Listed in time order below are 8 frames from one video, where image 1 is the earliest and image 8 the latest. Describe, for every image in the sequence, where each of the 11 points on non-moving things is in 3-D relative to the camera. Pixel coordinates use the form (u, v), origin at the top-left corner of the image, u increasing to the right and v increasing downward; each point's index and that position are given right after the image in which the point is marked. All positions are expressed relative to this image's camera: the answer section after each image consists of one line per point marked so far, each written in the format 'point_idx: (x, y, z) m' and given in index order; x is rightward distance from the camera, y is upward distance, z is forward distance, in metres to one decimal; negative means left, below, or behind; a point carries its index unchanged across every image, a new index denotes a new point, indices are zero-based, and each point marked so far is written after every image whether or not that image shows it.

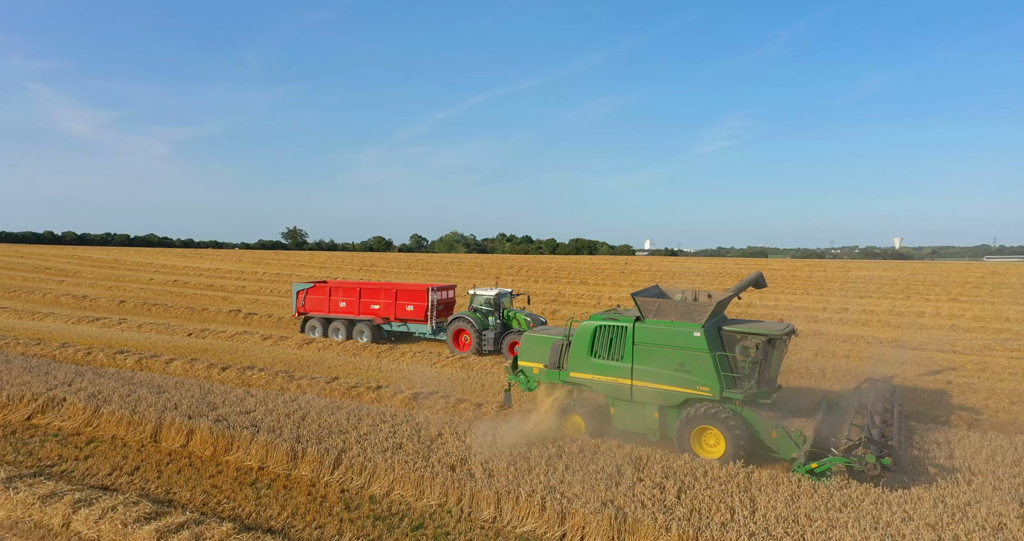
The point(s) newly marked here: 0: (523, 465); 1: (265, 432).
0: (+0.1, -2.0, +6.9) m
1: (-3.0, -2.0, +8.3) m
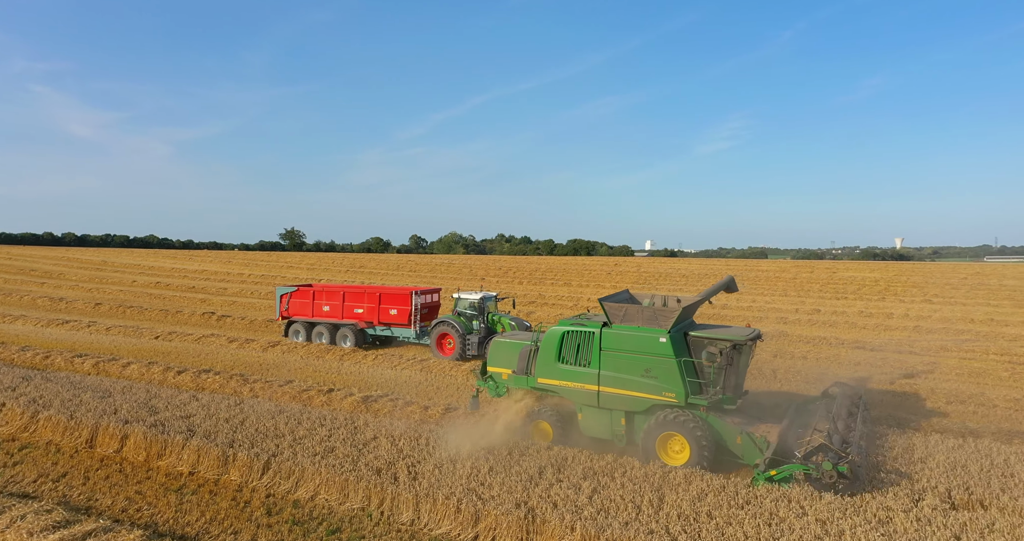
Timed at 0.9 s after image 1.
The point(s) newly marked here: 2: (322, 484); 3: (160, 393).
0: (-0.7, -2.0, +6.9) m
1: (-3.8, -2.0, +8.2) m
2: (-1.9, -2.2, +6.9) m
3: (-5.7, -2.0, +11.0) m
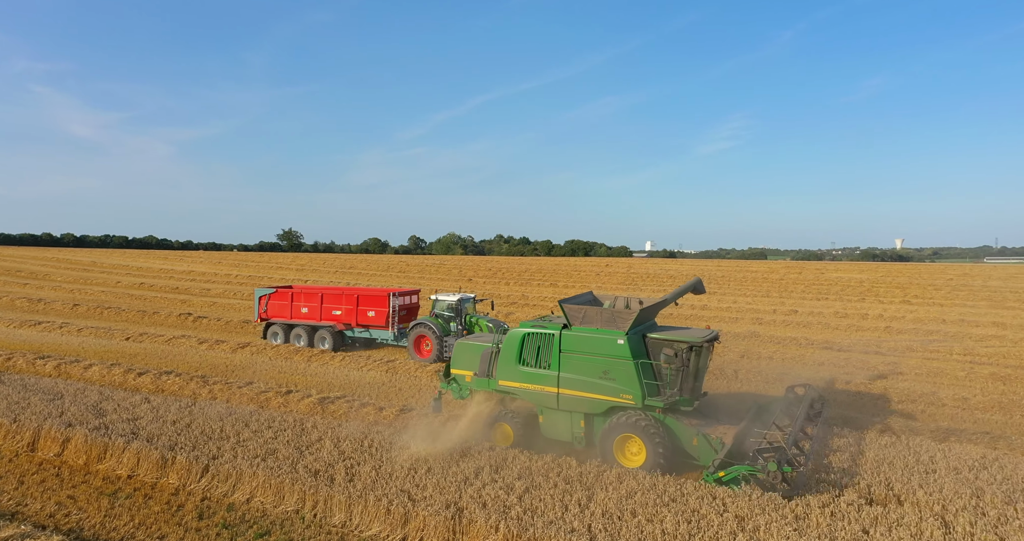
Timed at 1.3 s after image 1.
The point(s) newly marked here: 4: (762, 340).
0: (-1.3, -2.0, +6.9) m
1: (-4.4, -2.0, +8.1) m
2: (-2.5, -2.2, +6.8) m
3: (-6.3, -2.0, +10.8) m
4: (+6.4, -1.7, +17.2) m
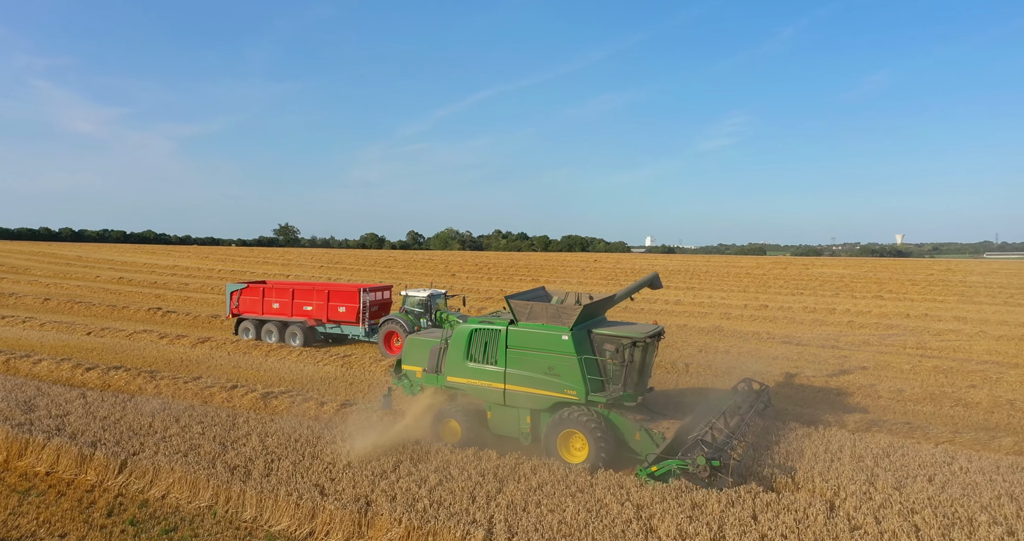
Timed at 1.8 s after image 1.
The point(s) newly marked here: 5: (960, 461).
0: (-2.1, -1.9, +6.8) m
1: (-5.3, -1.9, +7.9) m
2: (-3.3, -2.1, +6.7) m
3: (-7.2, -1.9, +10.6) m
4: (+5.4, -1.6, +17.2) m
5: (+4.0, -1.7, +6.2) m
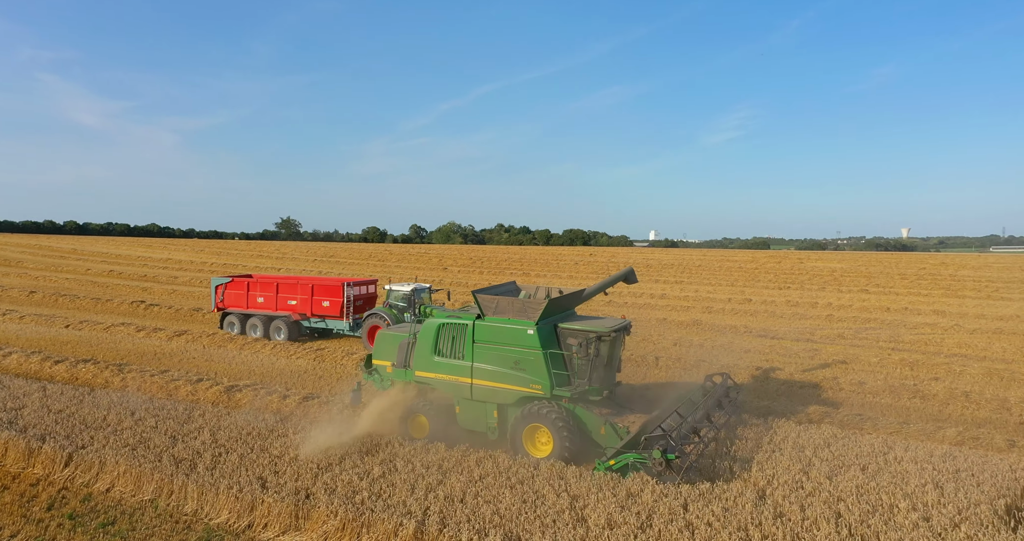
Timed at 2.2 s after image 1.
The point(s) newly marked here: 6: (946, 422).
0: (-2.6, -1.9, +6.7) m
1: (-5.8, -1.8, +7.9) m
2: (-3.9, -2.0, +6.6) m
3: (-7.8, -1.8, +10.6) m
4: (+4.9, -1.4, +17.2) m
5: (+3.5, -1.6, +6.1) m
6: (+5.1, -1.8, +8.0) m
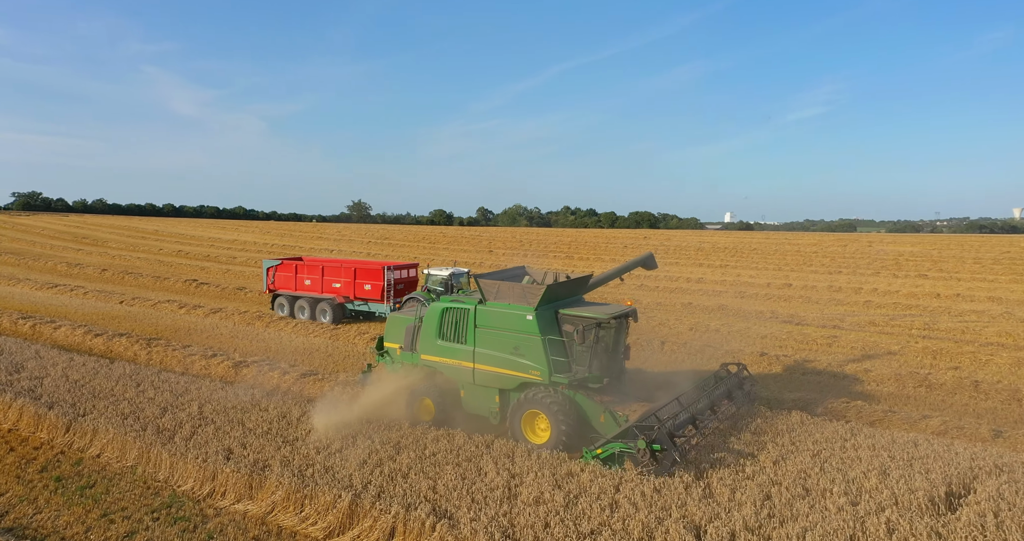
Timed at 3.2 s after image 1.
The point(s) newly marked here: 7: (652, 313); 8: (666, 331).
0: (-2.9, -1.6, +7.0) m
1: (-6.0, -1.6, +8.5) m
2: (-4.2, -1.8, +7.1) m
3: (-7.8, -1.4, +11.3) m
4: (+5.4, -1.0, +16.8) m
5: (+3.0, -1.5, +5.9) m
6: (+4.9, -1.6, +7.6) m
7: (+3.3, -1.0, +16.1) m
8: (+3.1, -1.2, +13.7) m
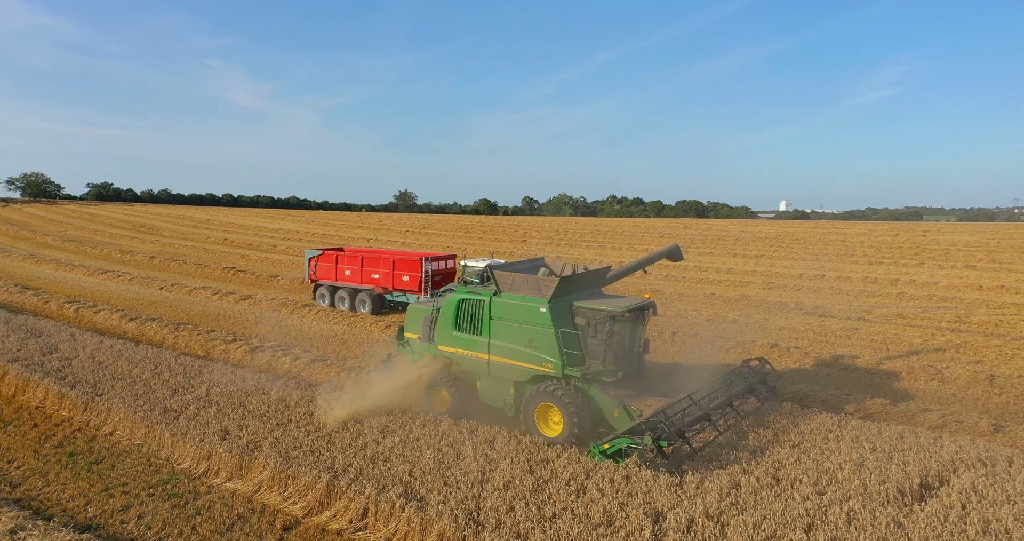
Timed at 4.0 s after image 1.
0: (-3.0, -1.5, +7.3) m
1: (-6.0, -1.4, +8.9) m
2: (-4.3, -1.7, +7.4) m
3: (-7.6, -1.2, +11.9) m
4: (+5.9, -0.7, +16.6) m
5: (+2.9, -1.4, +5.8) m
6: (+4.8, -1.5, +7.4) m
7: (+3.8, -0.8, +15.9) m
8: (+3.4, -1.0, +13.6) m
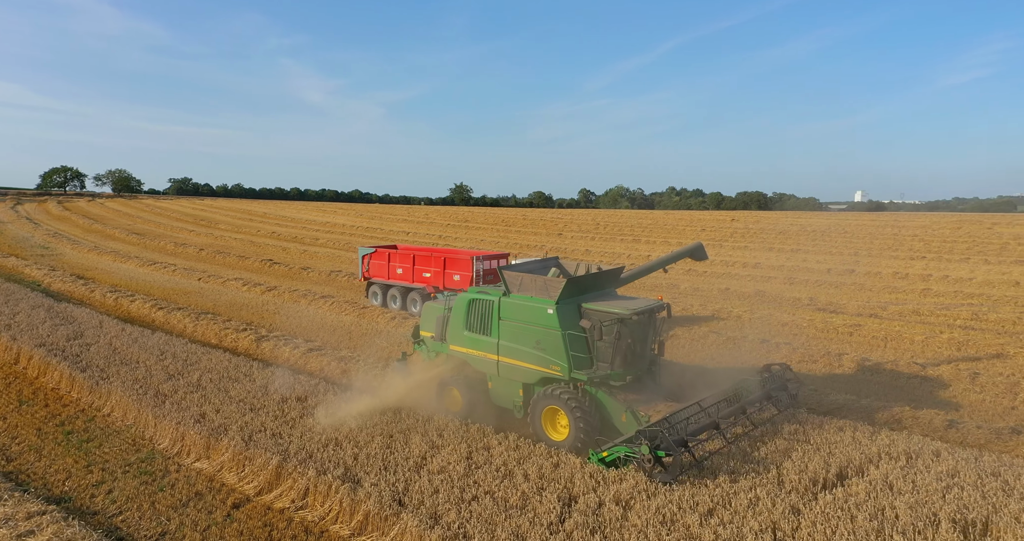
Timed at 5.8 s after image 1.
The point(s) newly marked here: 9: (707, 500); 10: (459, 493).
0: (-3.4, -1.4, +7.8) m
1: (-6.3, -1.3, +9.6) m
2: (-4.7, -1.6, +8.0) m
3: (-7.6, -1.1, +12.6) m
4: (+6.1, -0.6, +16.4) m
5: (+2.4, -1.4, +5.9) m
6: (+4.4, -1.5, +7.4) m
7: (+4.0, -0.7, +15.9) m
8: (+3.5, -0.9, +13.6) m
9: (+1.3, -1.6, +4.5) m
10: (-0.4, -1.7, +5.0) m
